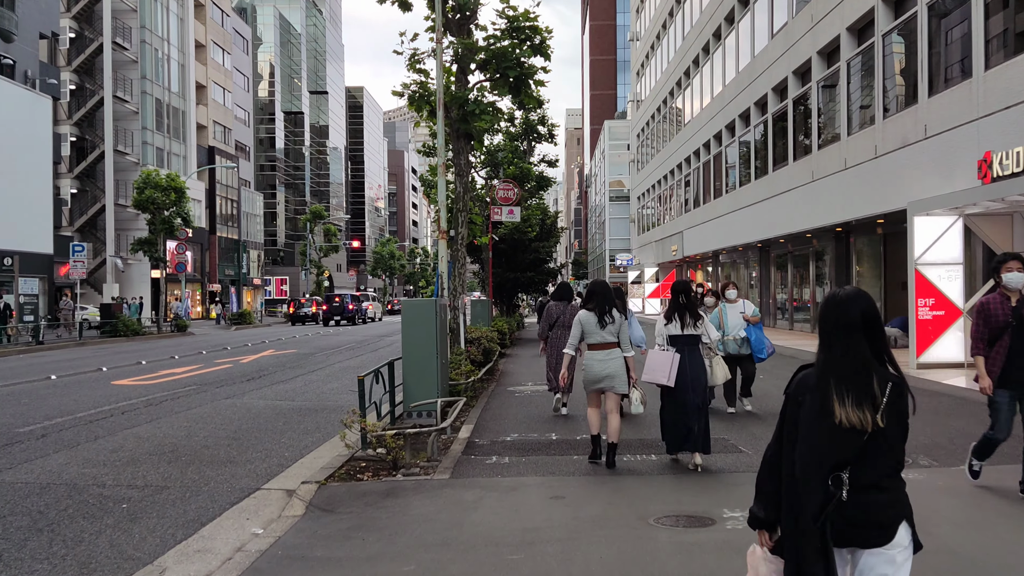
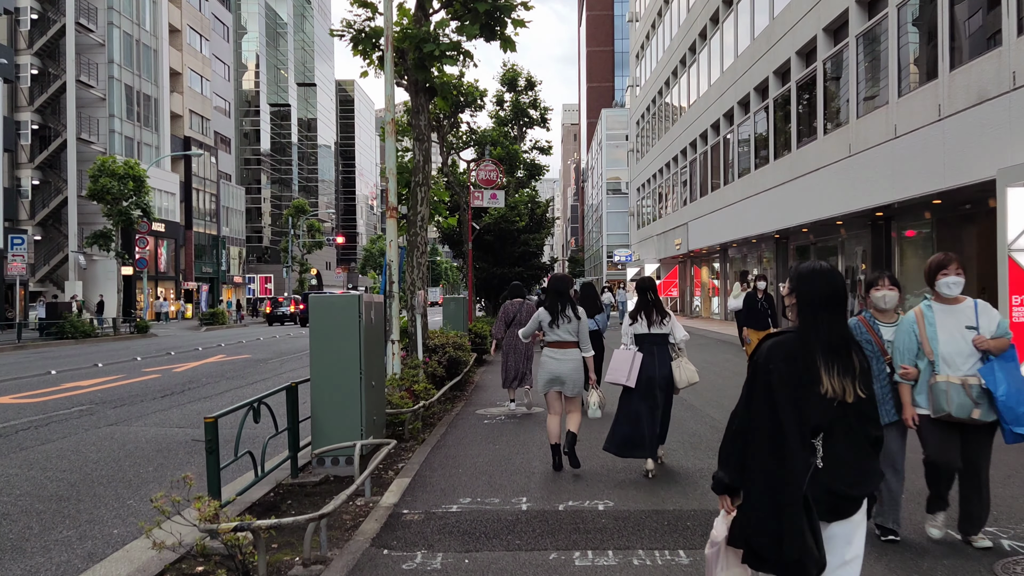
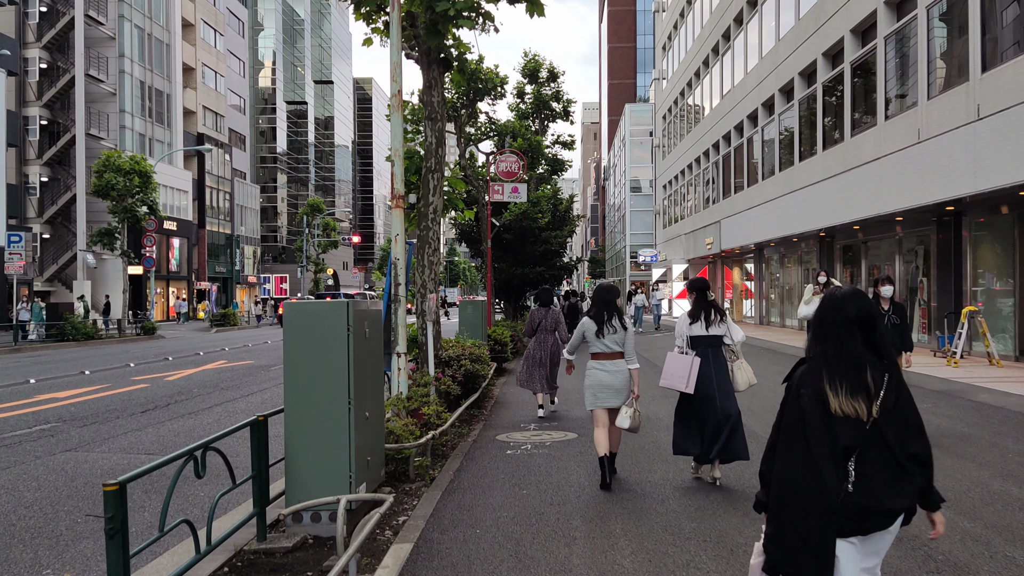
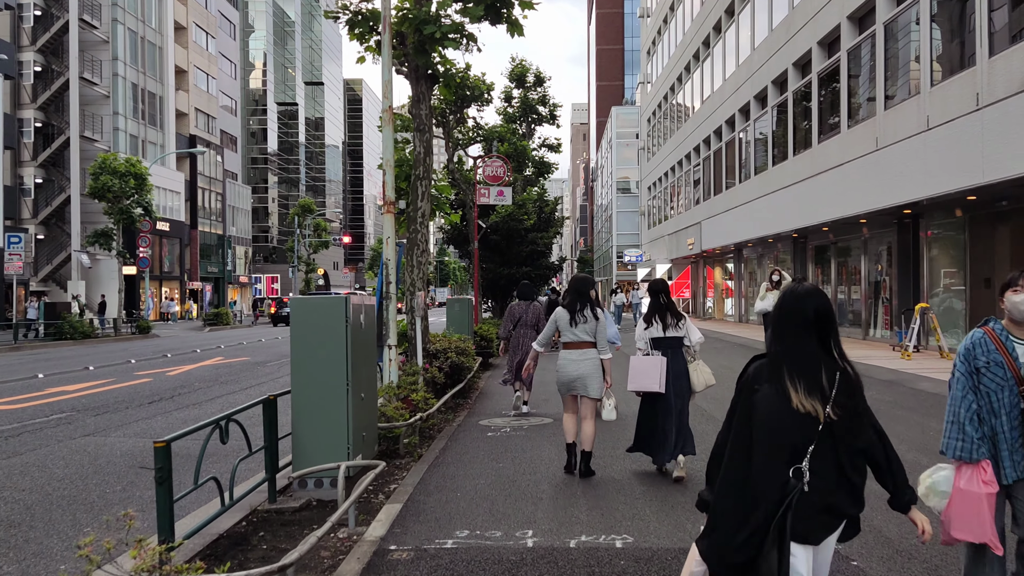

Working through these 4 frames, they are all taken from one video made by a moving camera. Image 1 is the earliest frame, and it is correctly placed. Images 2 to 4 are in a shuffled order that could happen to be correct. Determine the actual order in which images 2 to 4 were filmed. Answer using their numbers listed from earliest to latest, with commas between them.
2, 4, 3
